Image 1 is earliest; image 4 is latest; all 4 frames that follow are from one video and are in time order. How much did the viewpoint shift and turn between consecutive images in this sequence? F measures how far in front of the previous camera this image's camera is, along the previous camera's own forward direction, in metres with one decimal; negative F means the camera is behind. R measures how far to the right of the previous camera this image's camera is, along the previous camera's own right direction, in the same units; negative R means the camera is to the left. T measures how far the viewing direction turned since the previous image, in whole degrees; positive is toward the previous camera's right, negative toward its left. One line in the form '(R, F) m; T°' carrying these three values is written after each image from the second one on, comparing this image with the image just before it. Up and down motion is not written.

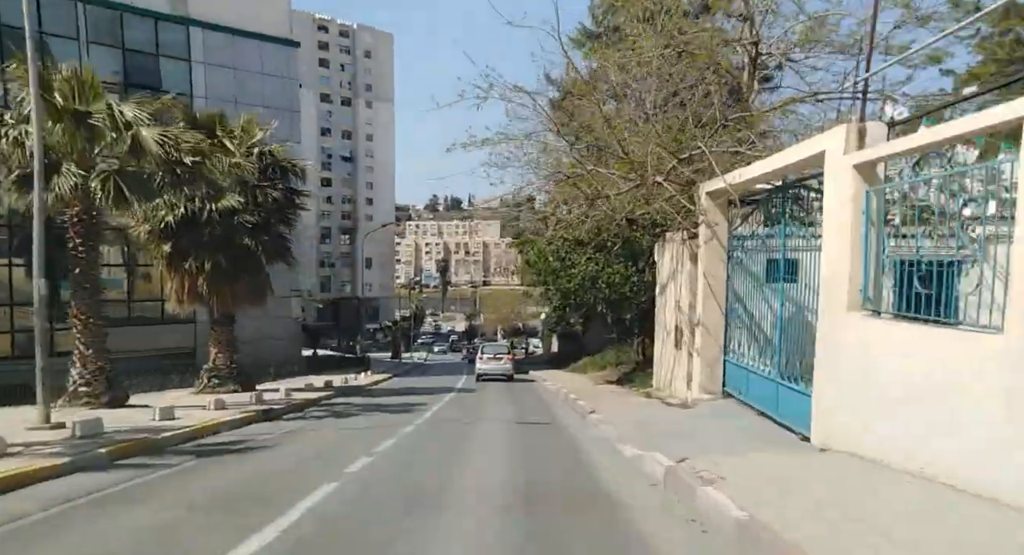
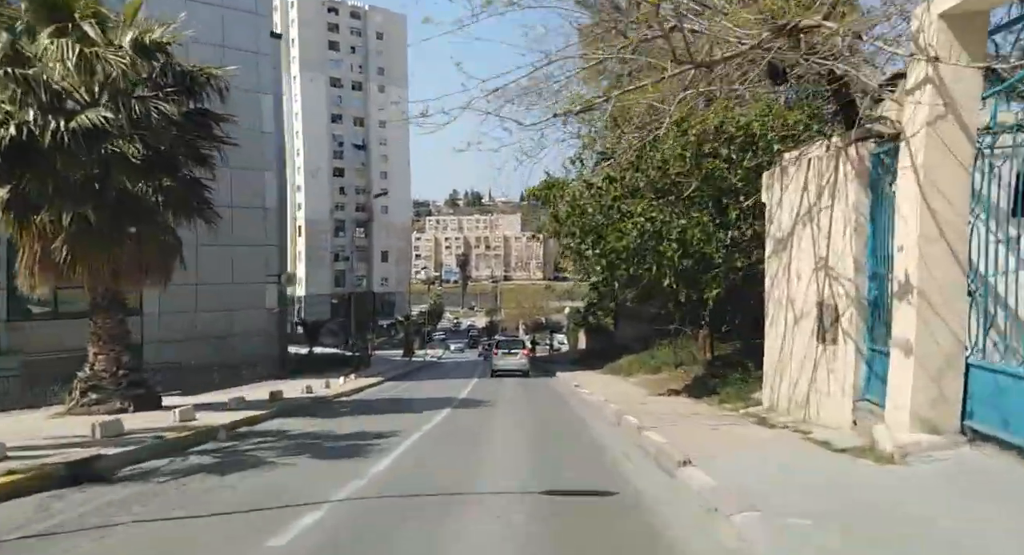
(0.0, +4.3) m; -2°
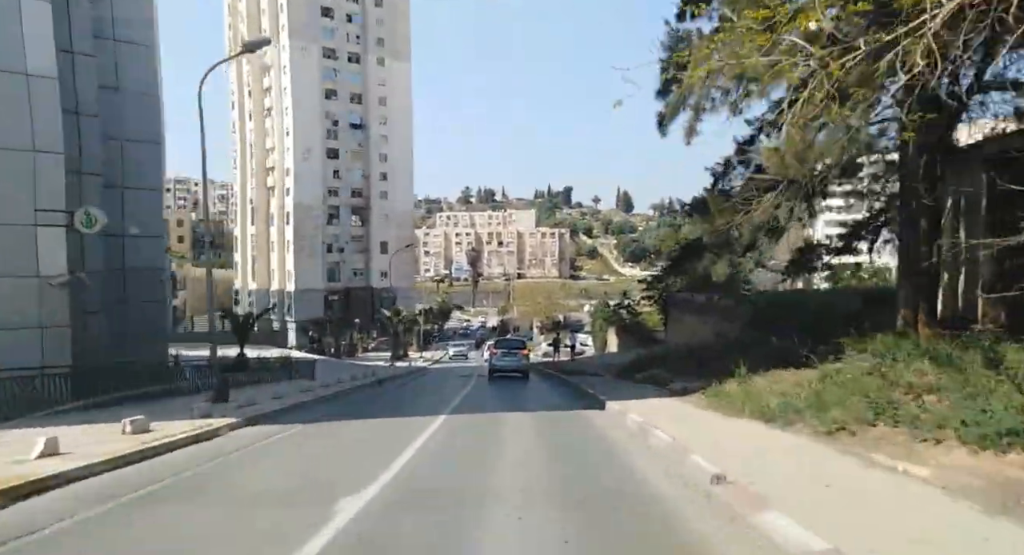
(+0.1, +9.6) m; -1°
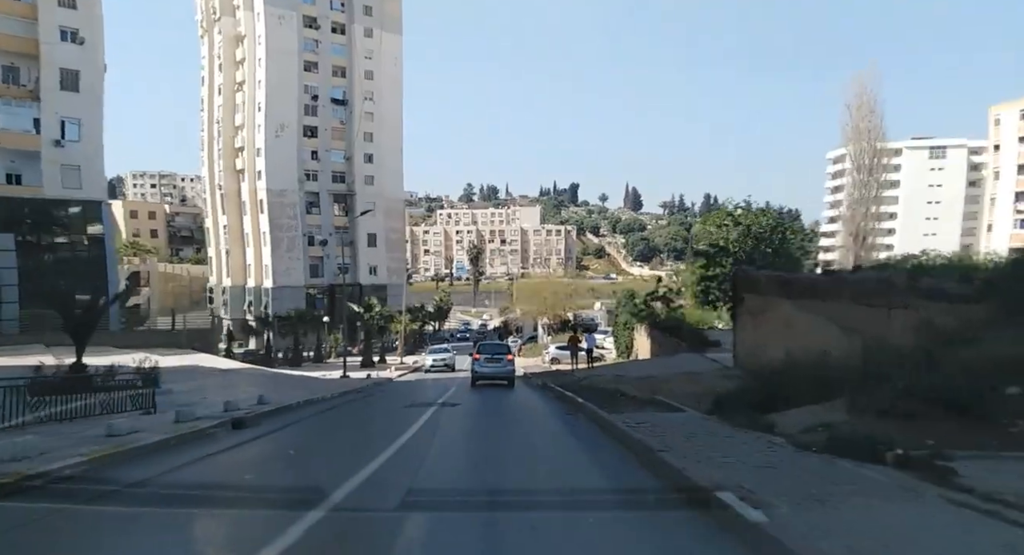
(+0.2, +8.4) m; 0°
